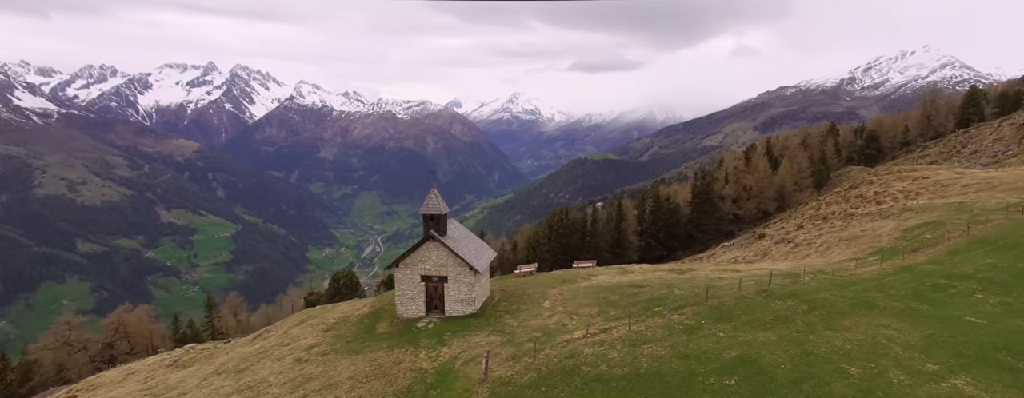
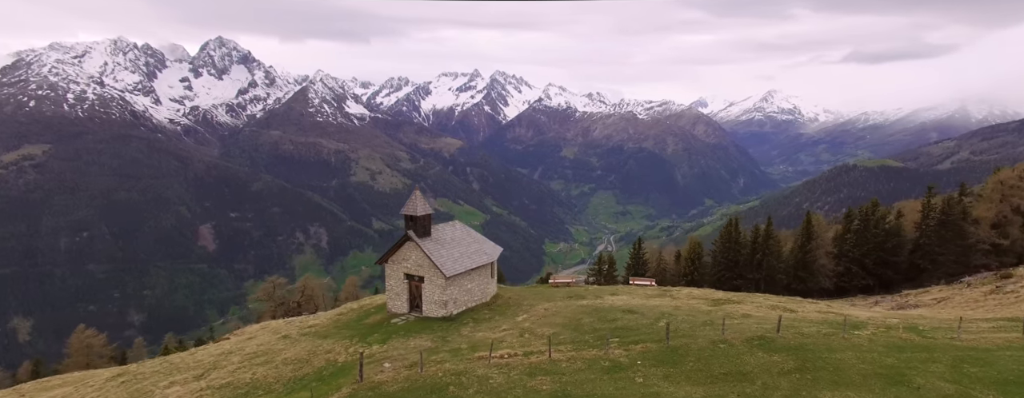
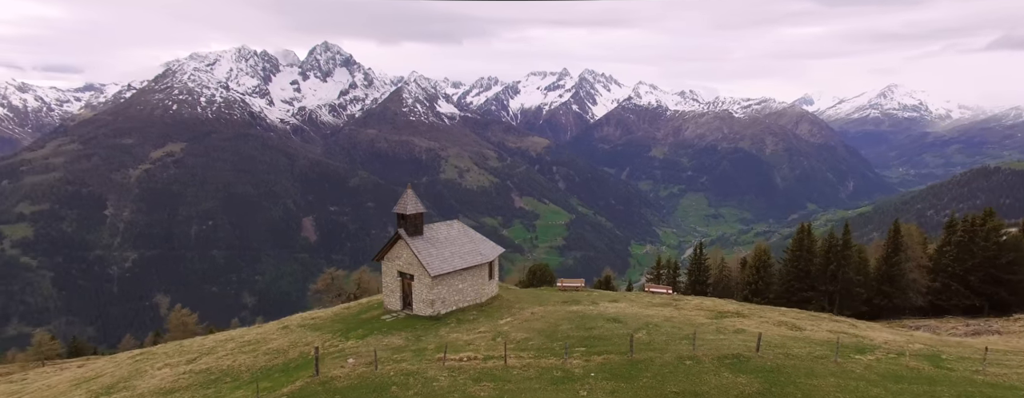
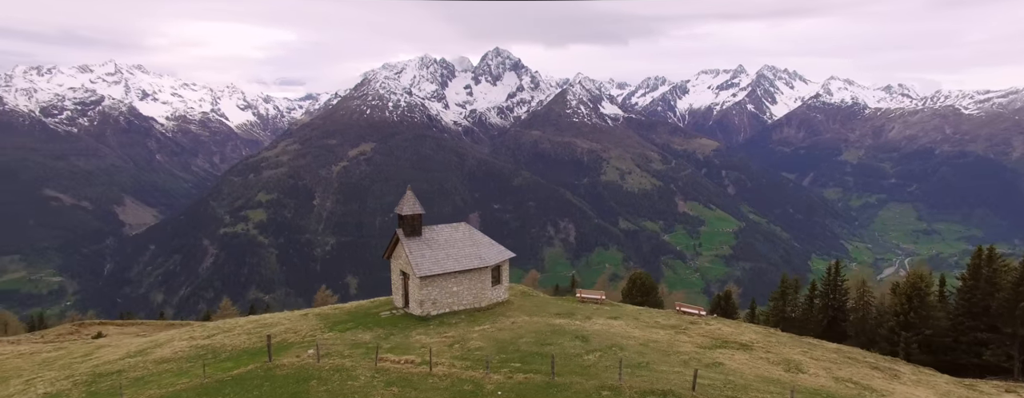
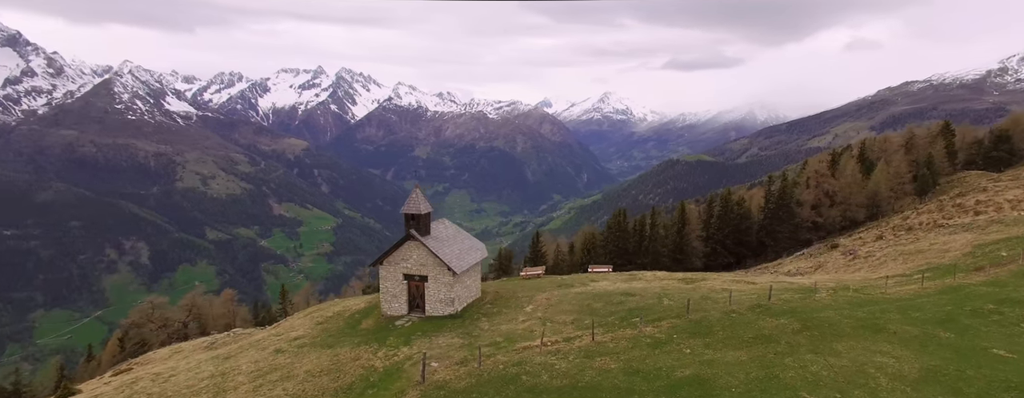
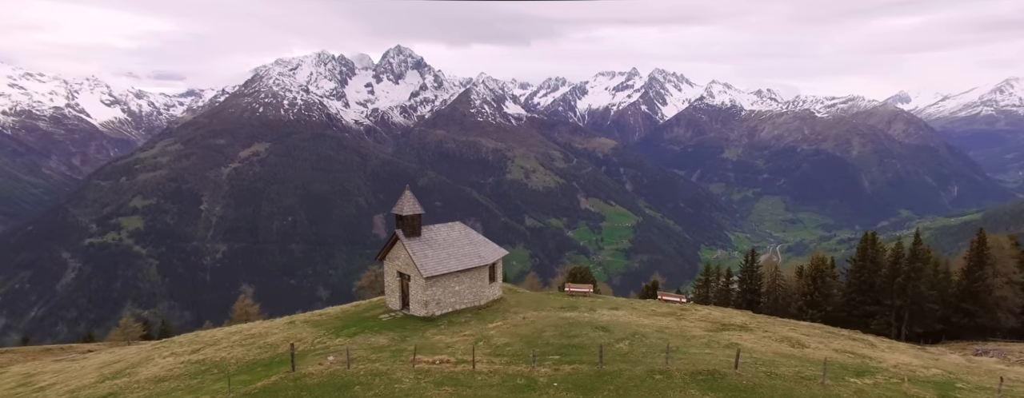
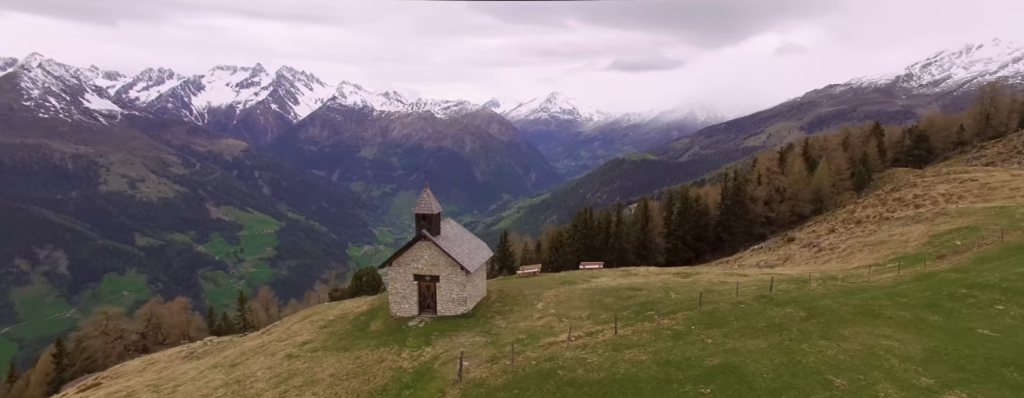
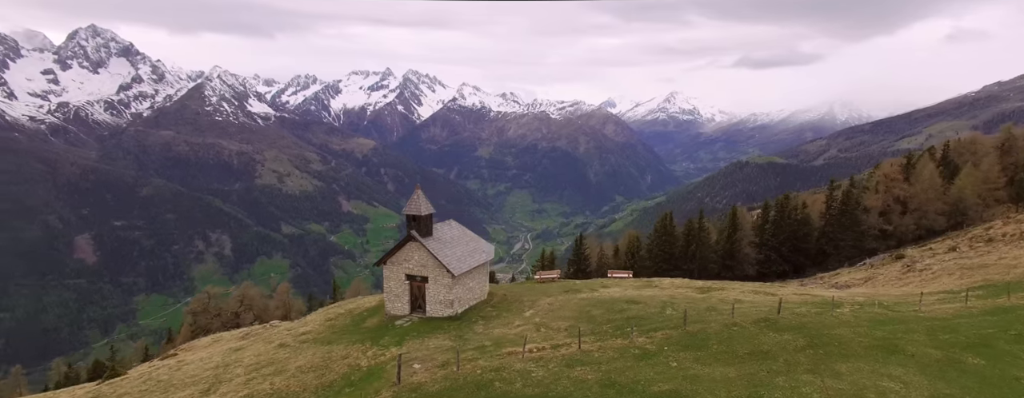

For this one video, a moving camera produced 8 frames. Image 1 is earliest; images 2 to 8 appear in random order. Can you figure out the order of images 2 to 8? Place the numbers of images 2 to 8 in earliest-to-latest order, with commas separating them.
7, 5, 8, 2, 3, 6, 4
